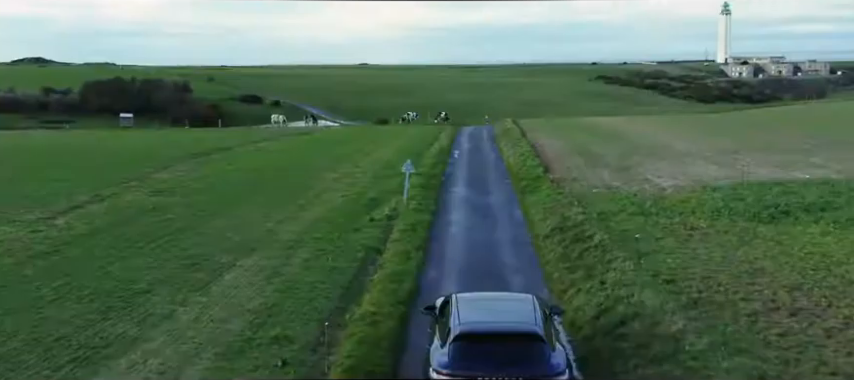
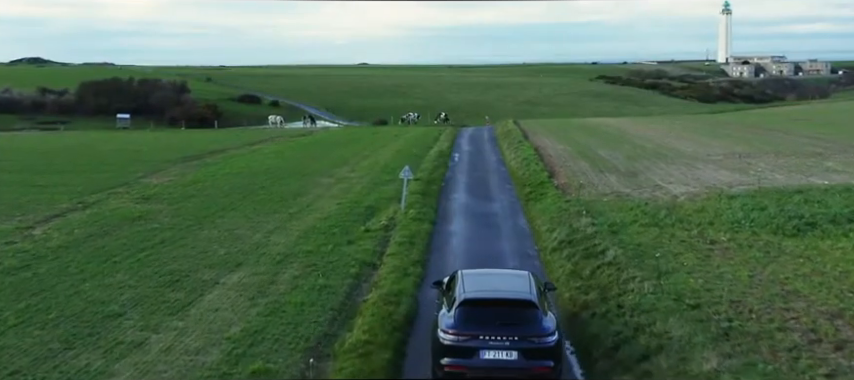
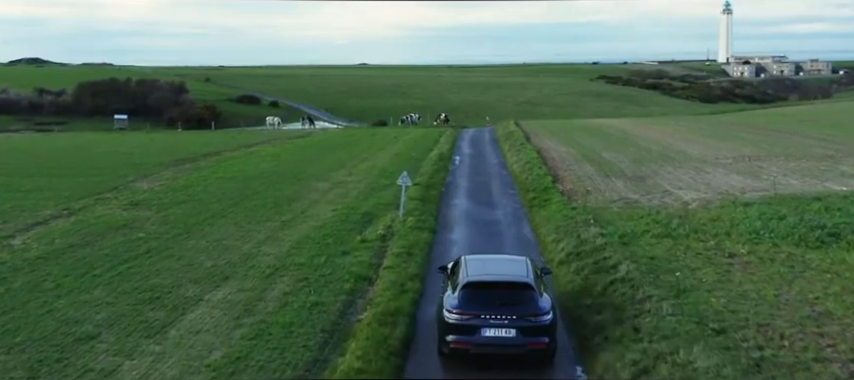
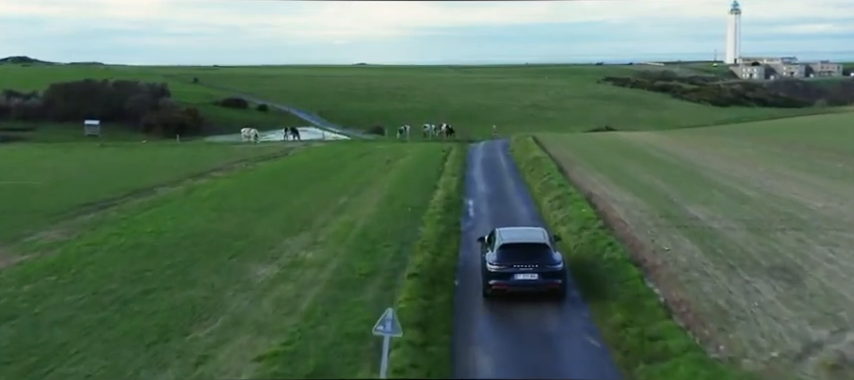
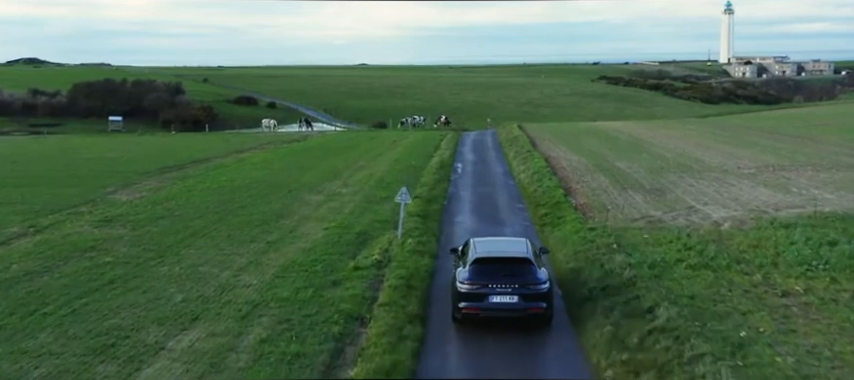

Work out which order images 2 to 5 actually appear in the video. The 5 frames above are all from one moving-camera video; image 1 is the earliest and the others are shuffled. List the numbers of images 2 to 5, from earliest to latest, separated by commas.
2, 3, 5, 4
